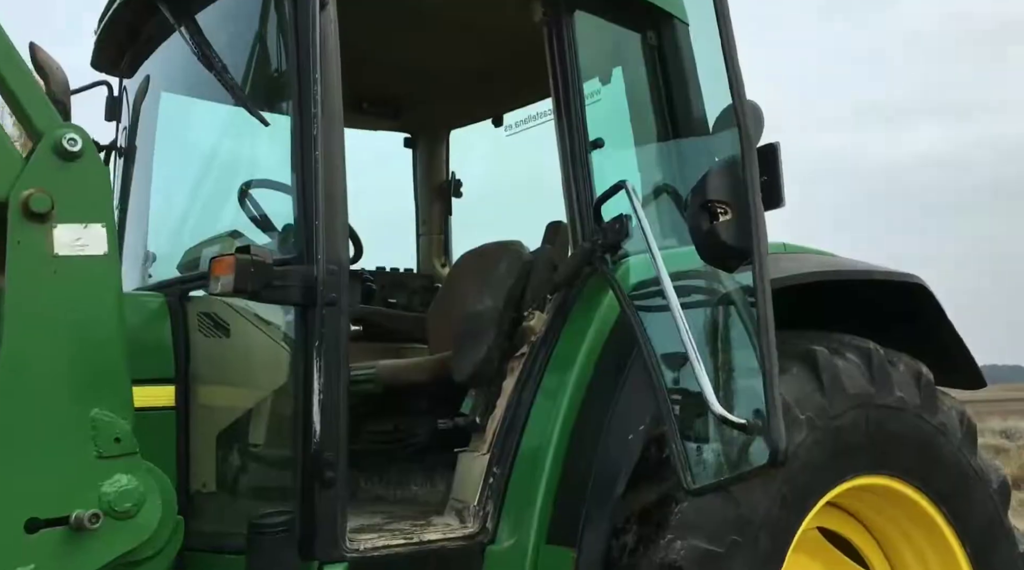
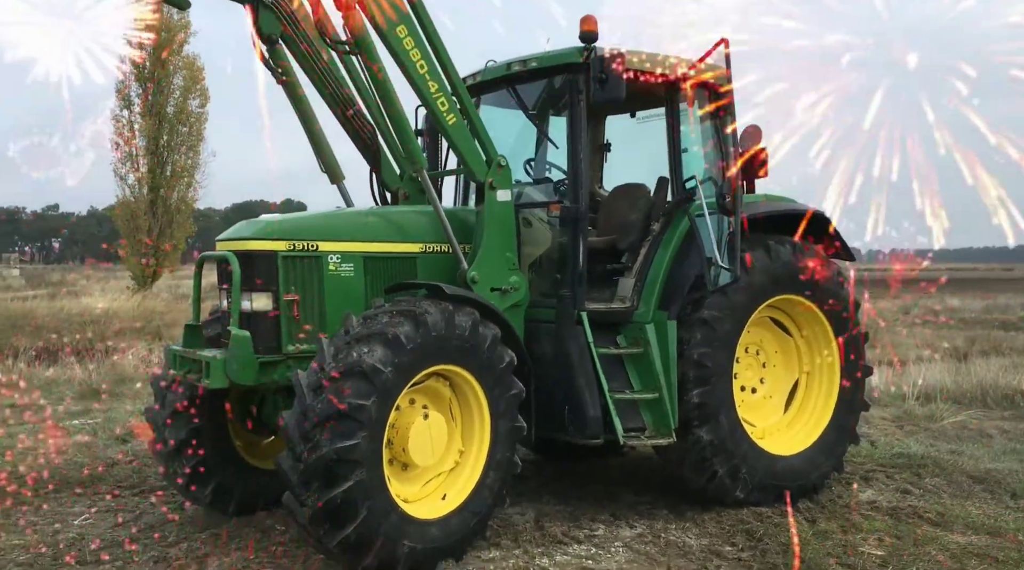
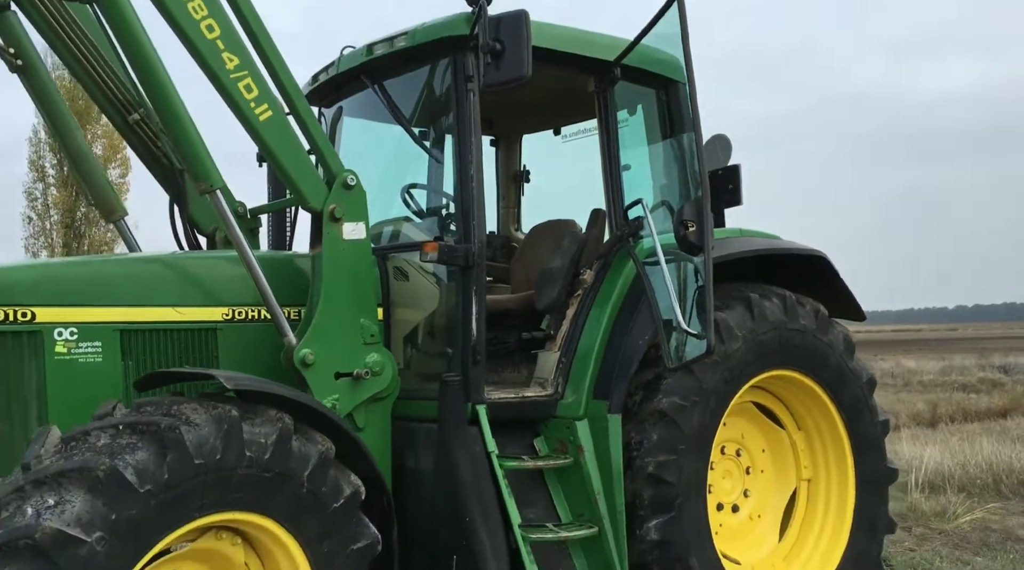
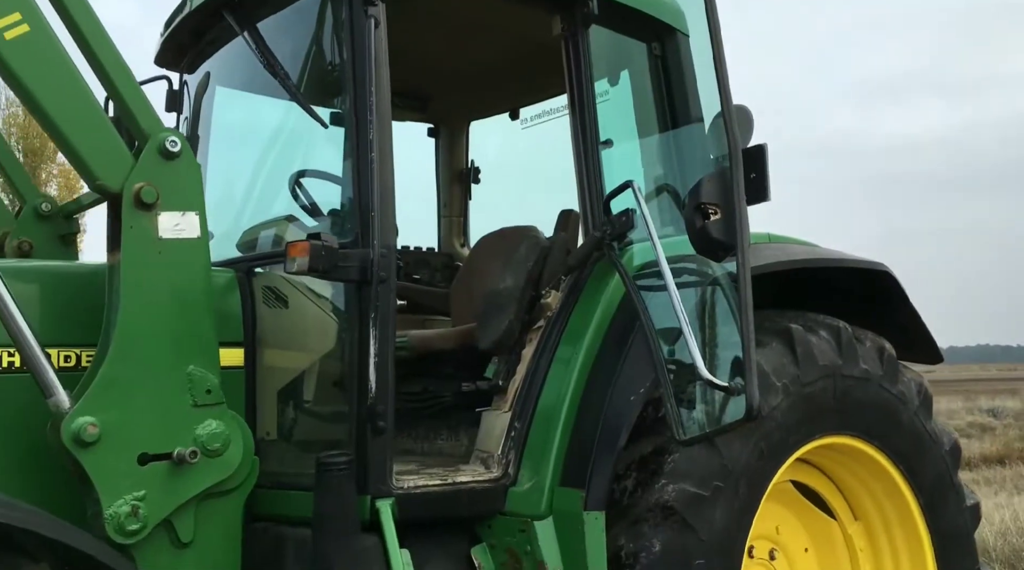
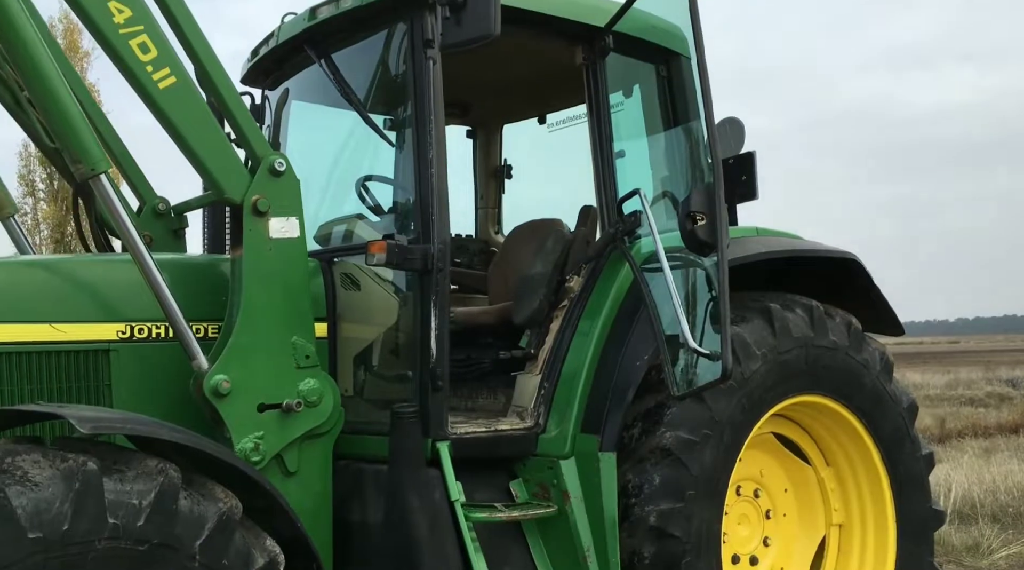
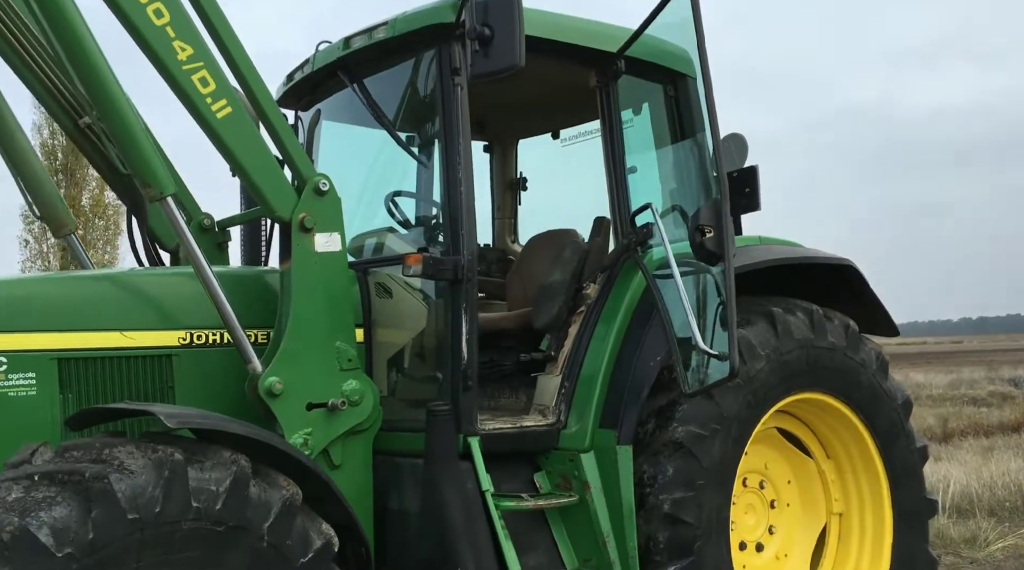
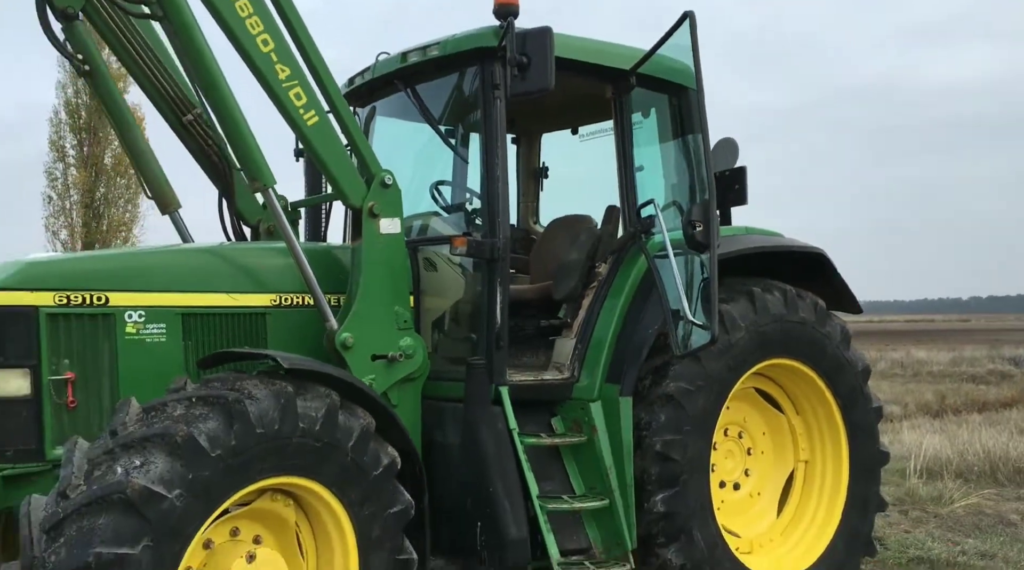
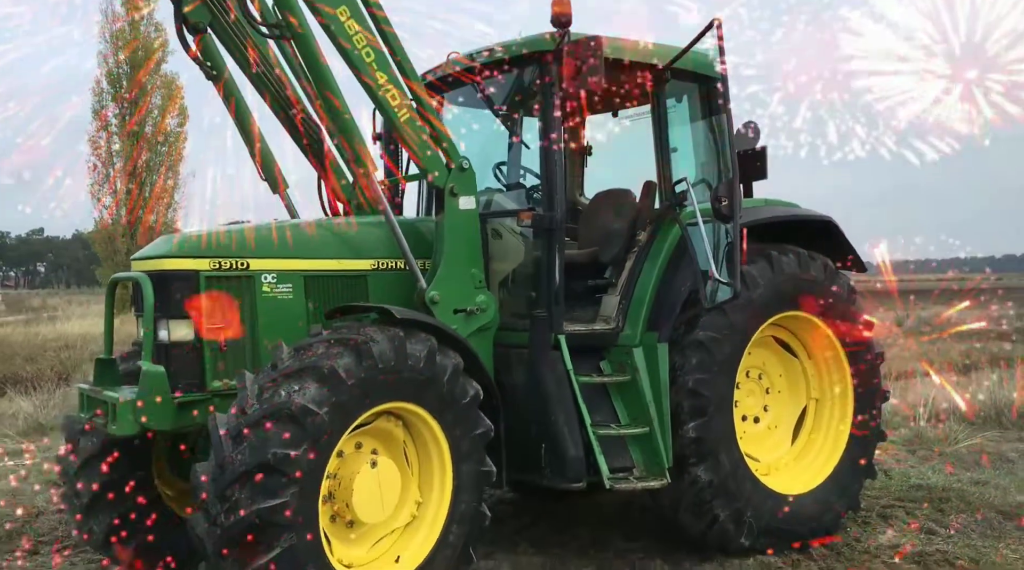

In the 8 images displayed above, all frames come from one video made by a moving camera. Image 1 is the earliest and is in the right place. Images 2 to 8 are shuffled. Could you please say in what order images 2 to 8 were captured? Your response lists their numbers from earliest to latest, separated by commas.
4, 5, 6, 3, 7, 8, 2
